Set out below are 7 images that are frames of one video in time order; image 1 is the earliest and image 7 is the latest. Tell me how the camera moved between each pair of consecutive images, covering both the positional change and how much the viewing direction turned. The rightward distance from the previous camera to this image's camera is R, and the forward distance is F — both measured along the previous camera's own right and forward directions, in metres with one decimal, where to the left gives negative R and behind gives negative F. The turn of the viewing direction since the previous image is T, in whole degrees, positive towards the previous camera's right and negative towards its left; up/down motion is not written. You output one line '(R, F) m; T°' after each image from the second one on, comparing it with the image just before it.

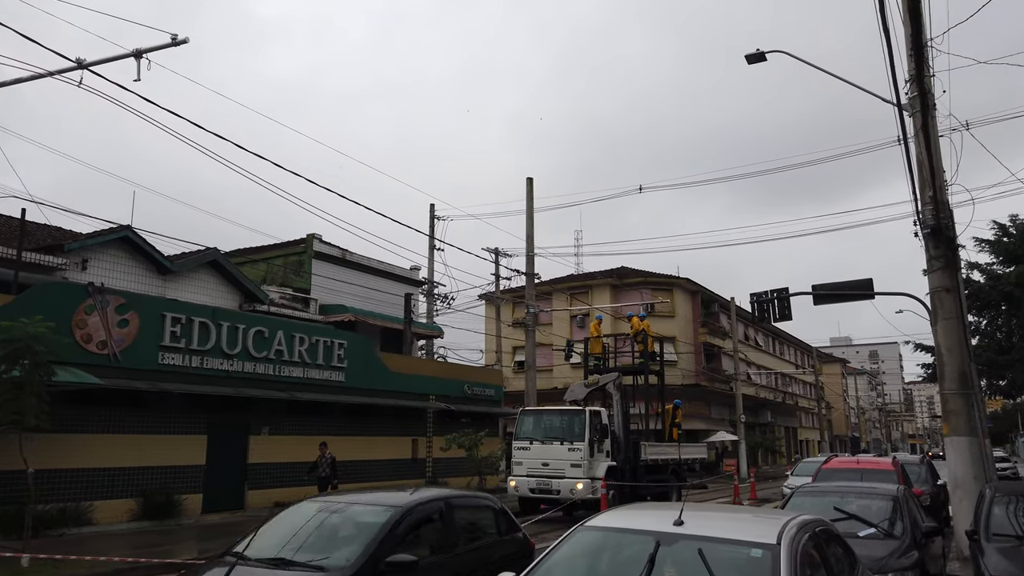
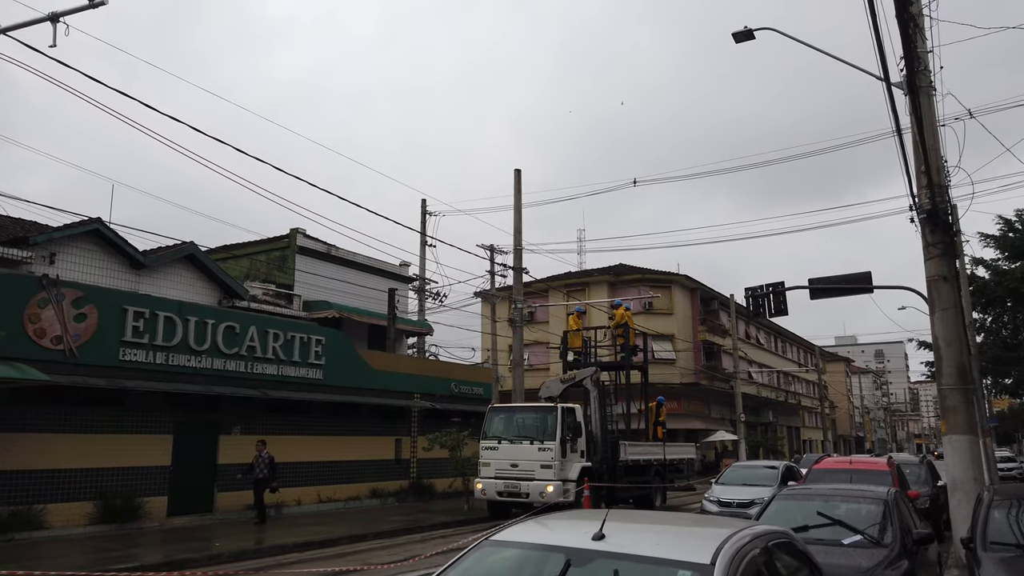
(+0.6, +0.8) m; 0°
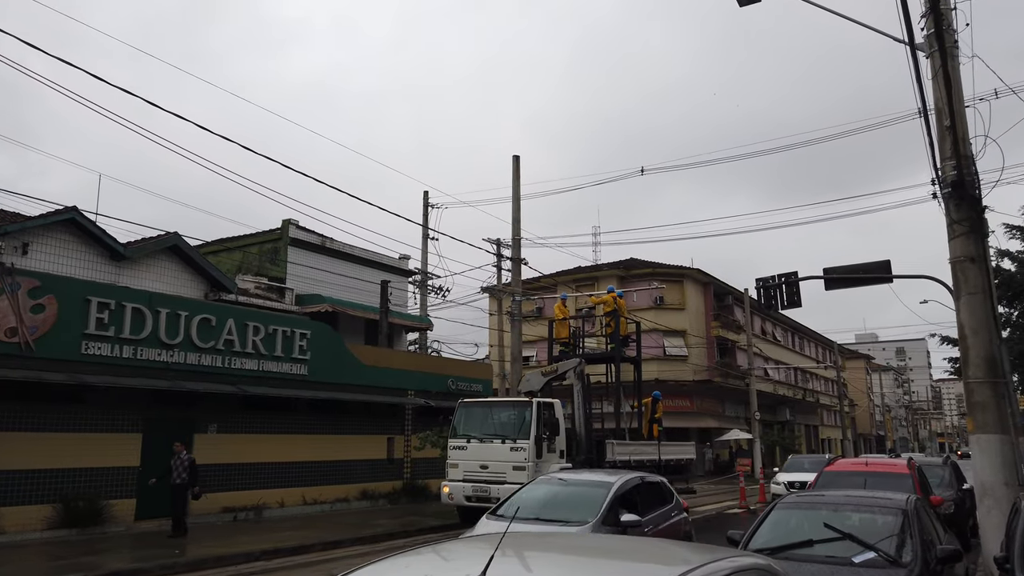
(+0.6, +1.1) m; -1°
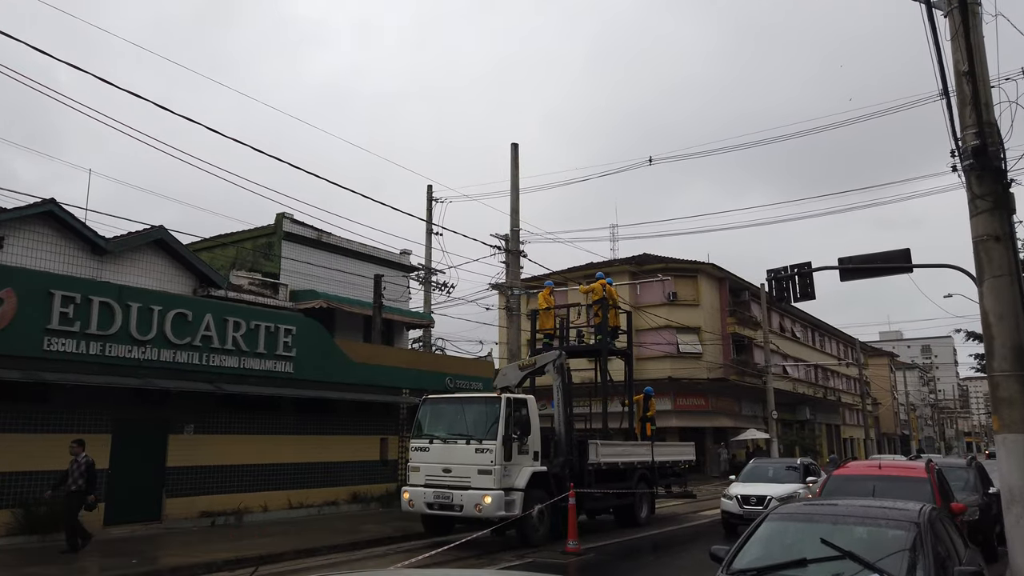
(+0.6, +1.0) m; -2°
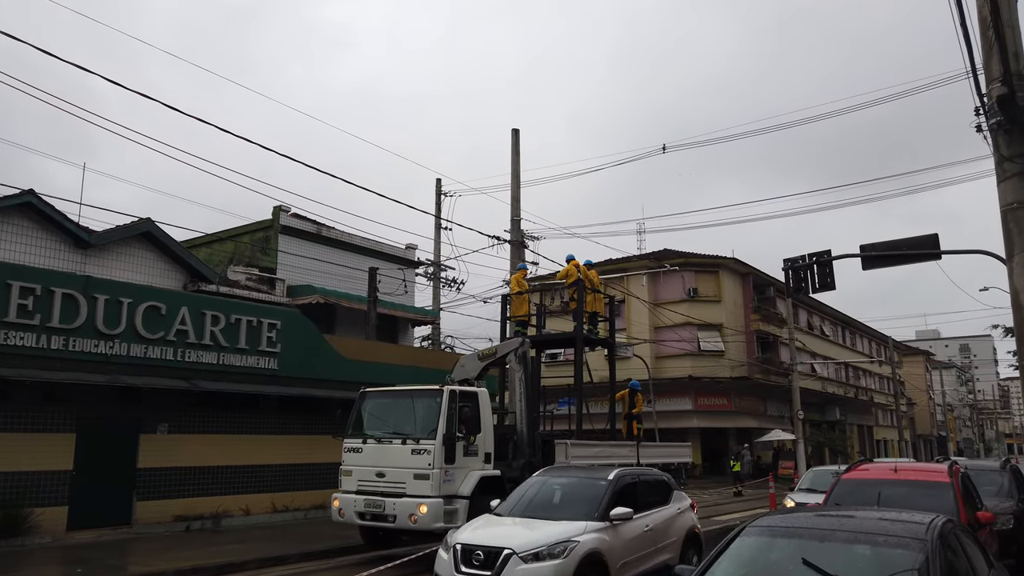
(+0.8, +1.1) m; -2°
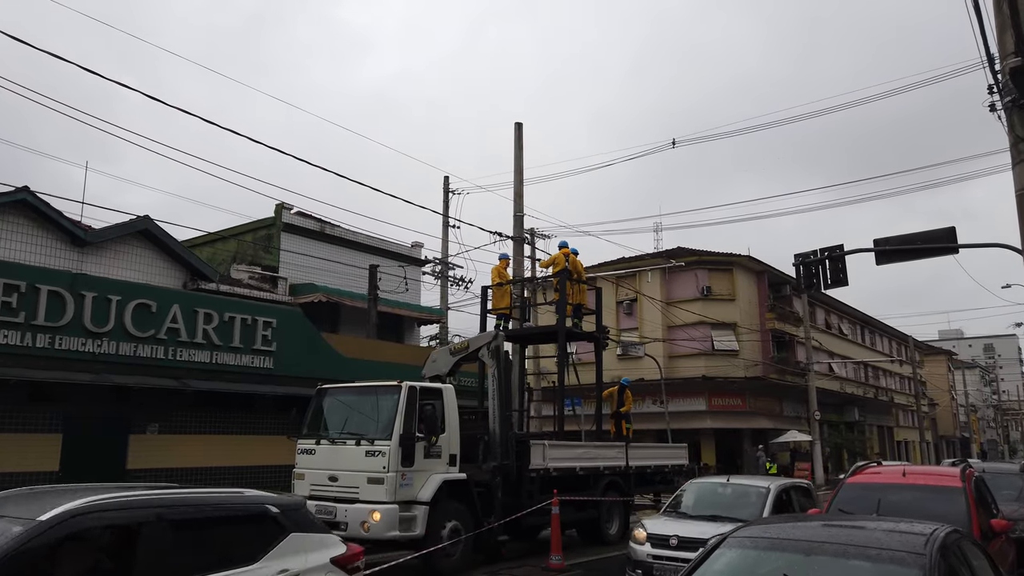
(+0.4, +0.5) m; -1°
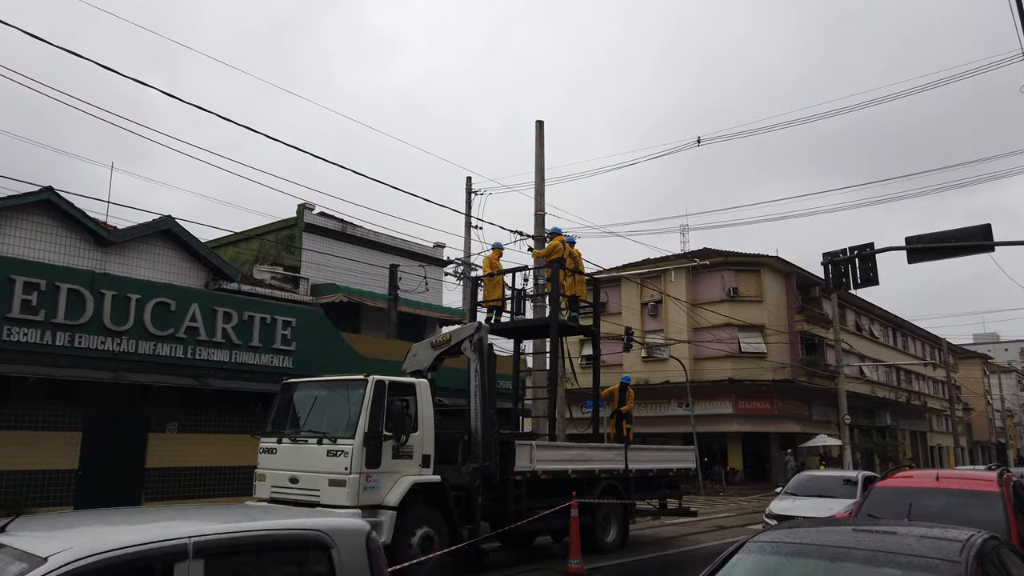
(+0.1, +0.2) m; -2°
